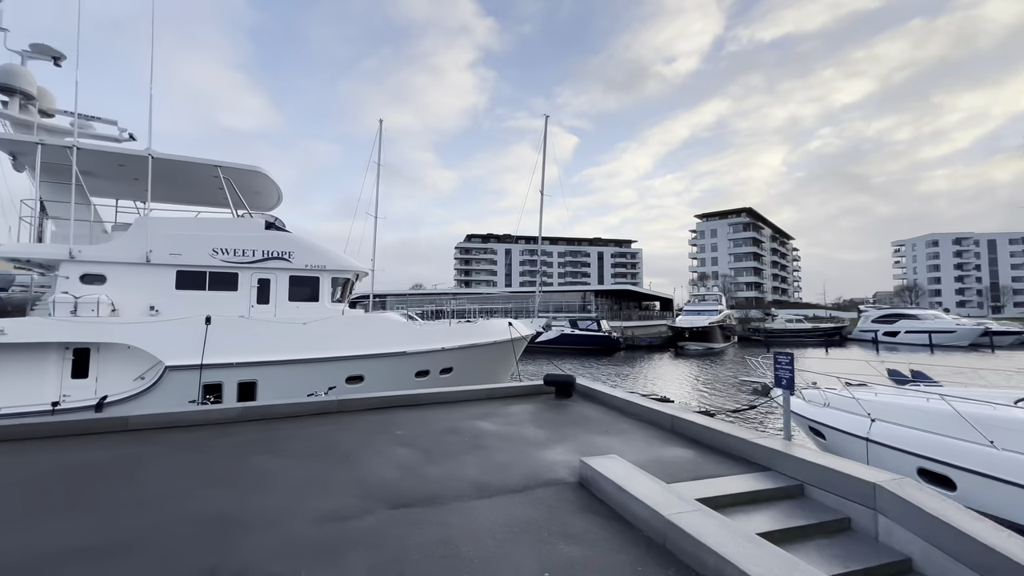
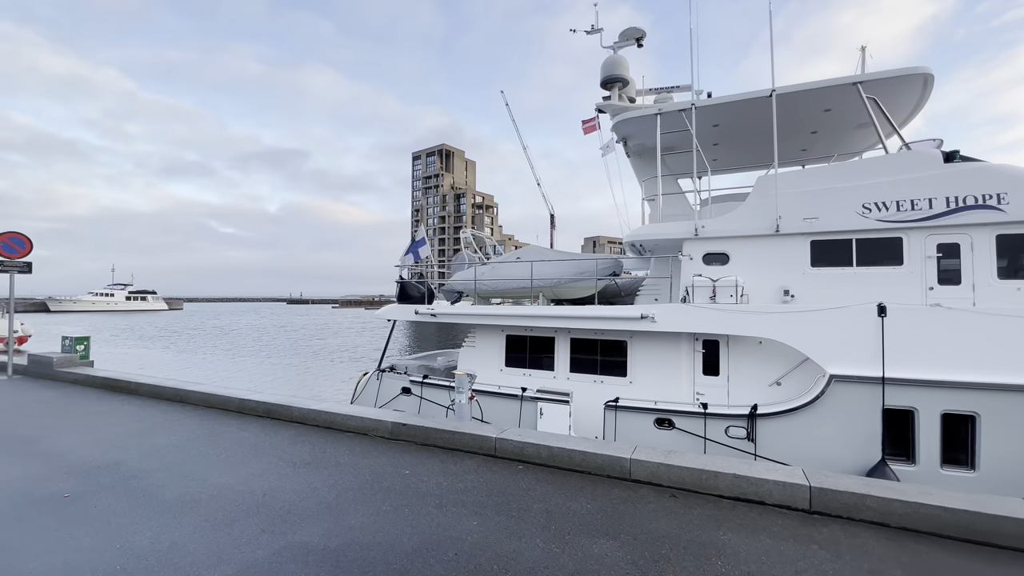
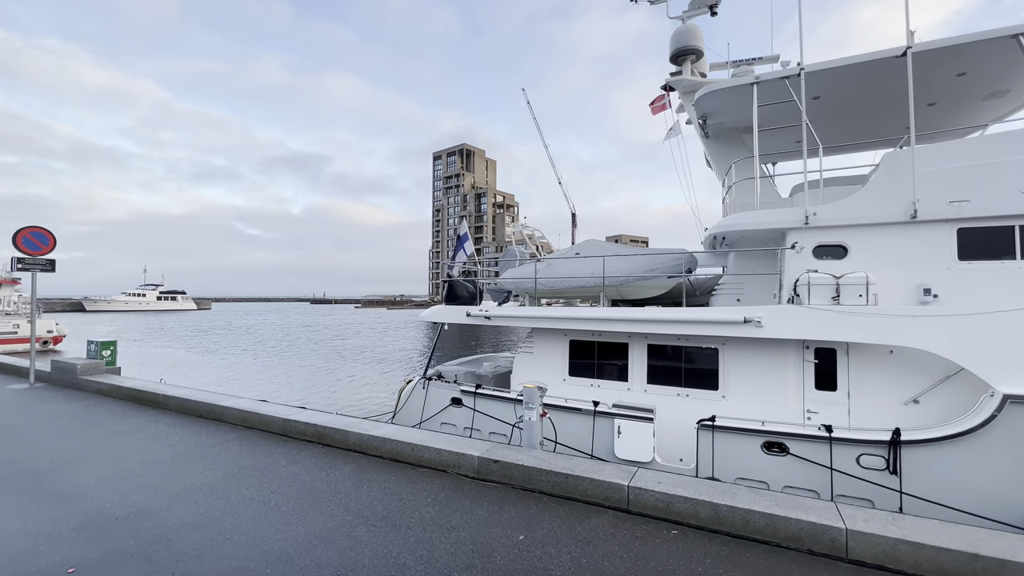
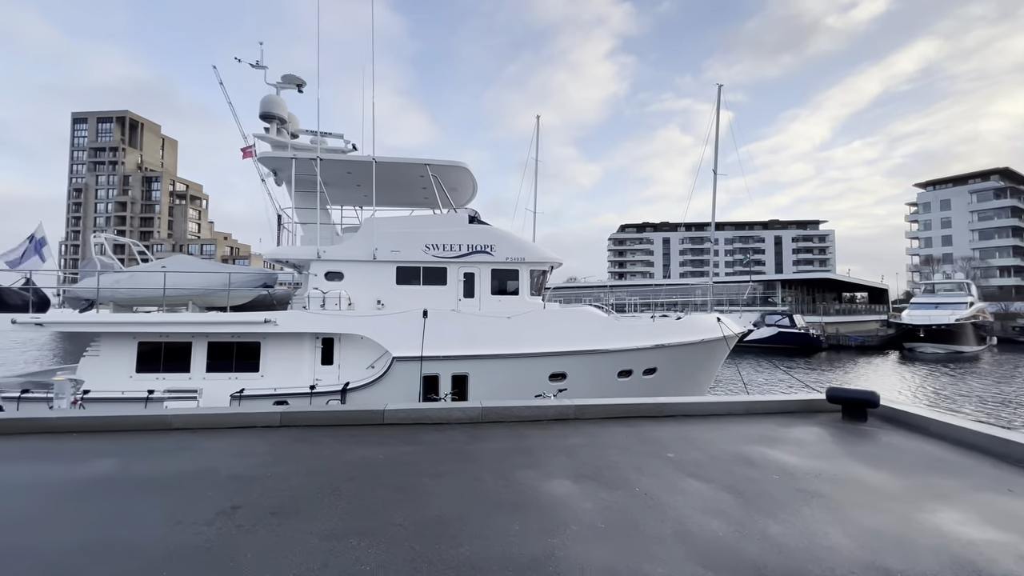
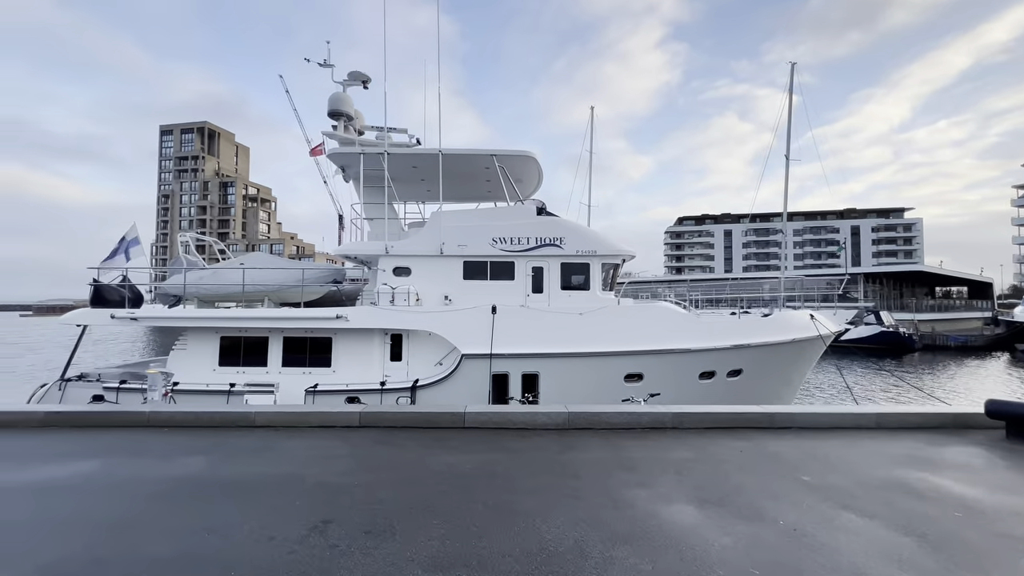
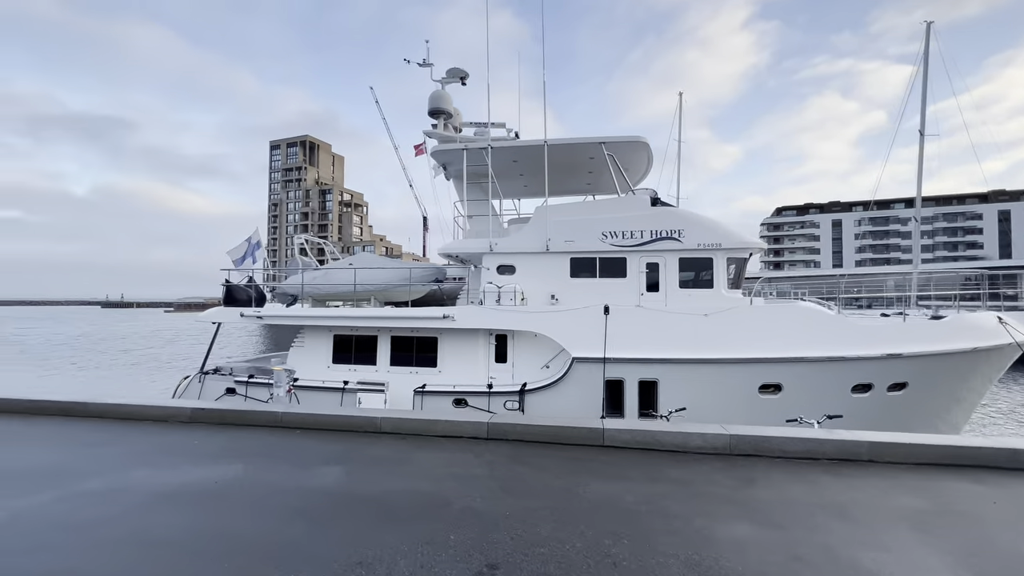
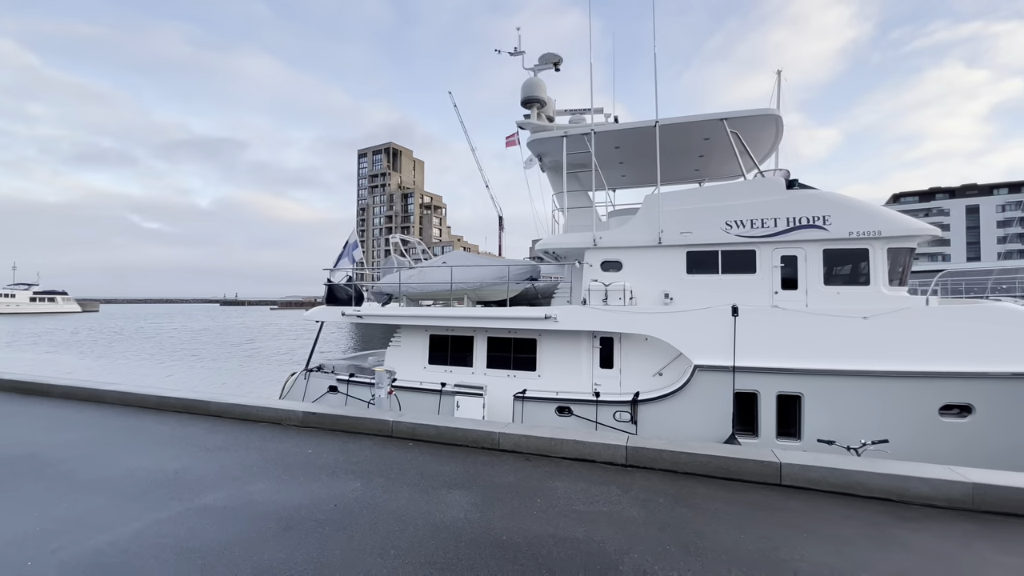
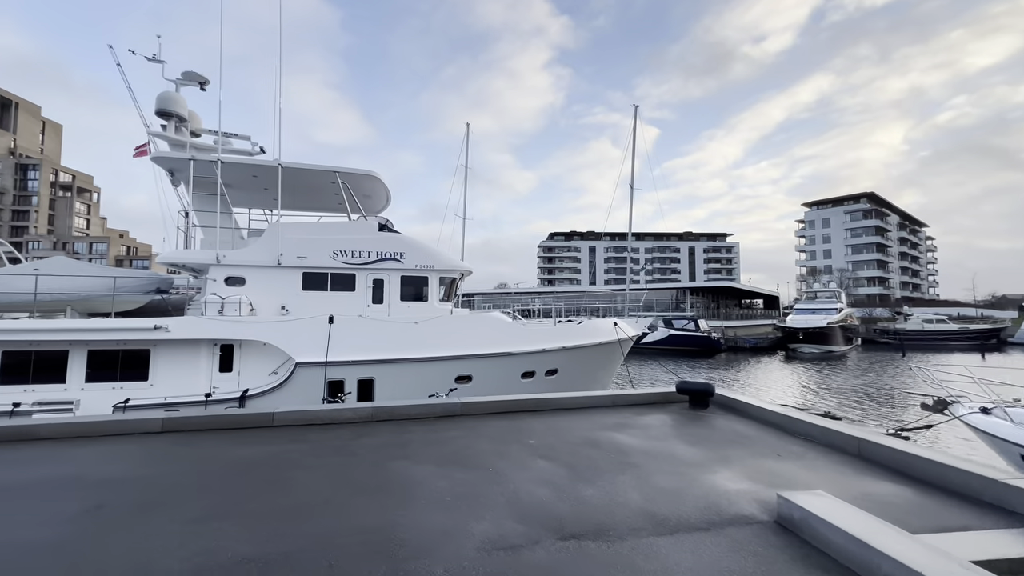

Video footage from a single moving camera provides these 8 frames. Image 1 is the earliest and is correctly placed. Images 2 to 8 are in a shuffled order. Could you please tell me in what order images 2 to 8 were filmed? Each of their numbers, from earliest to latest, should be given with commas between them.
8, 4, 5, 6, 7, 2, 3
